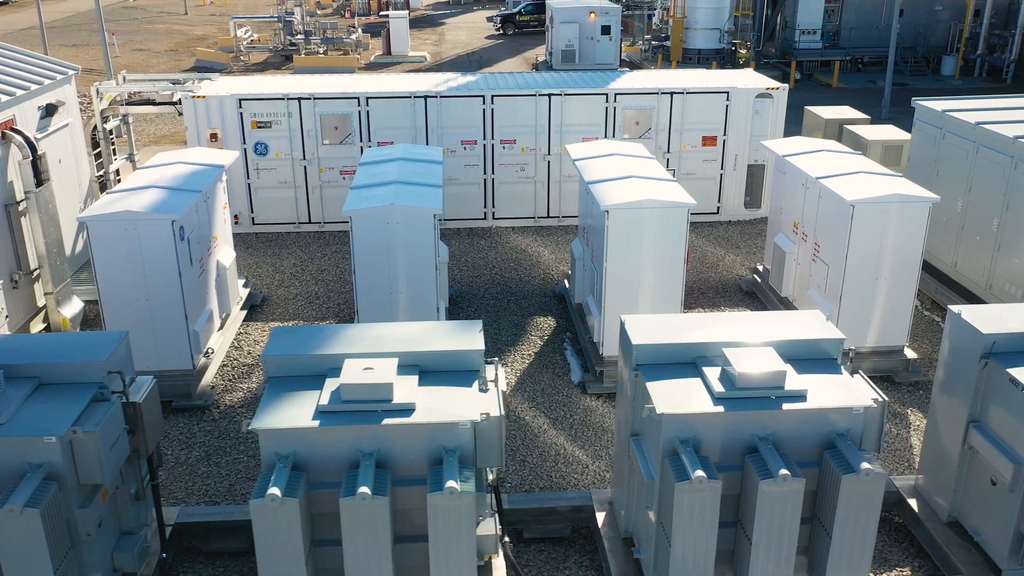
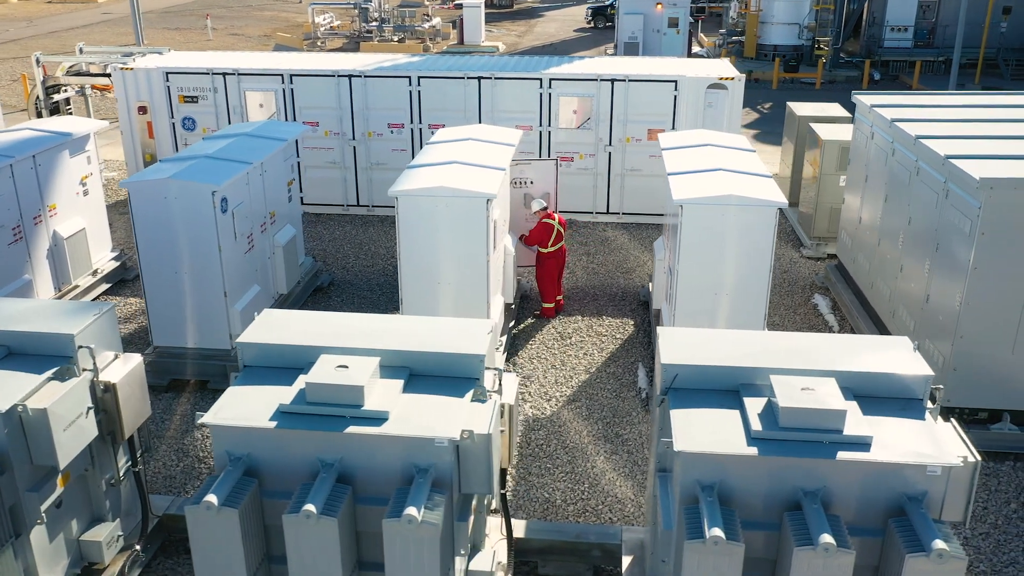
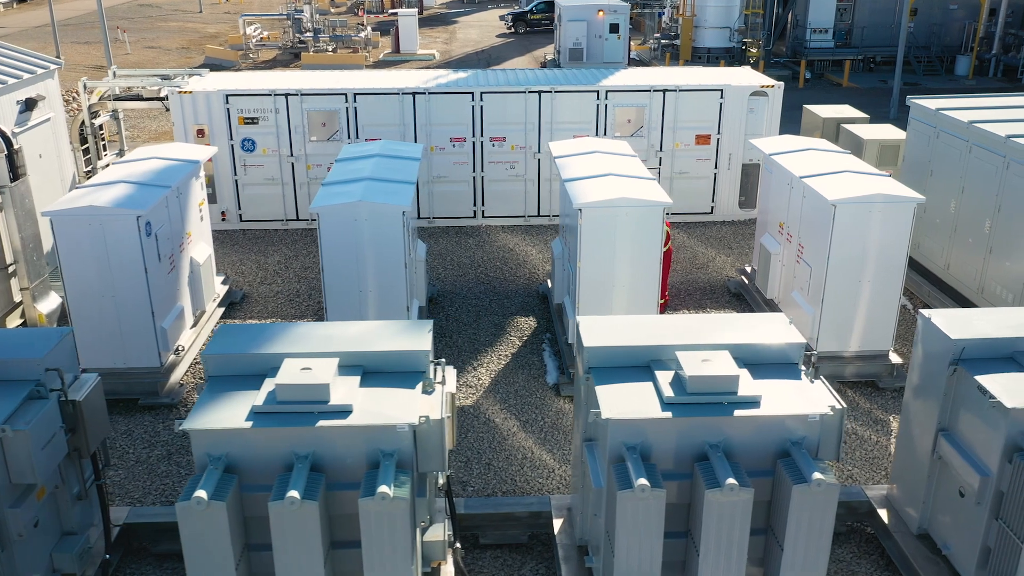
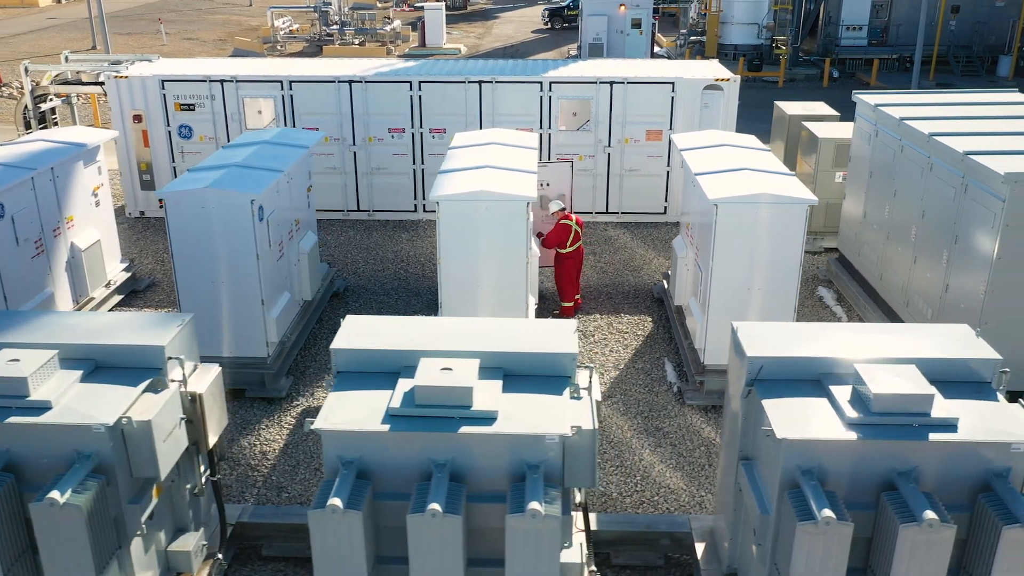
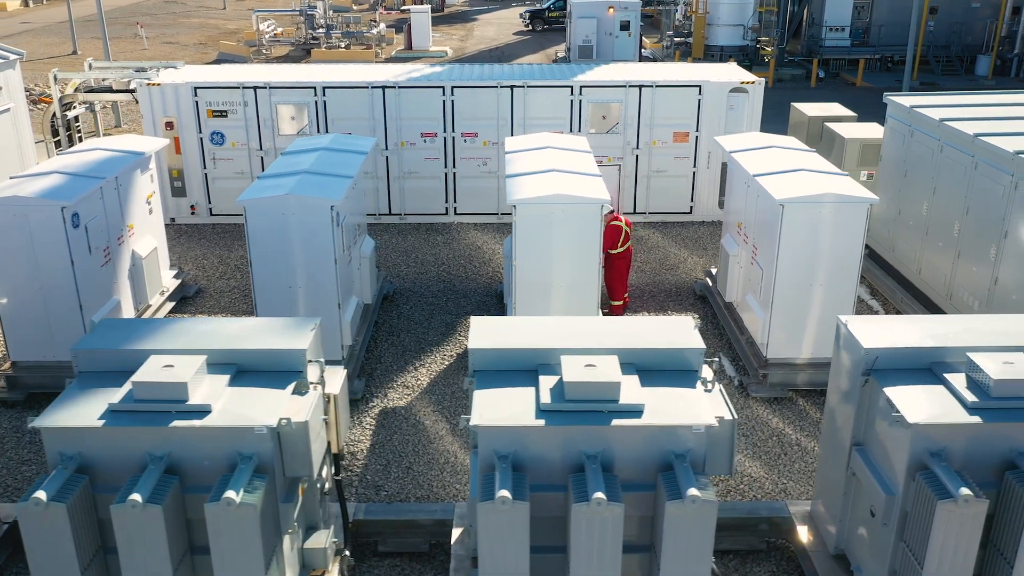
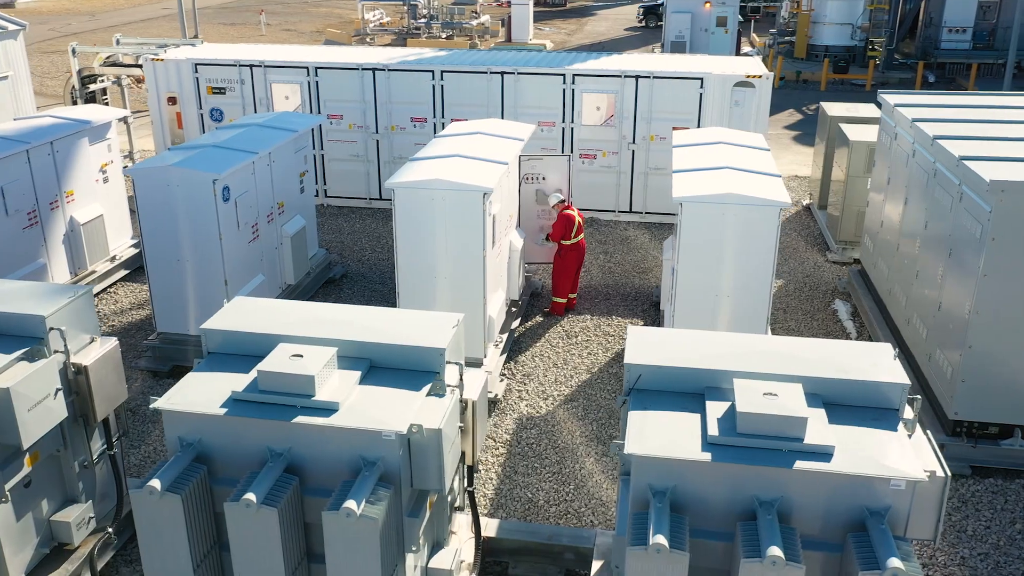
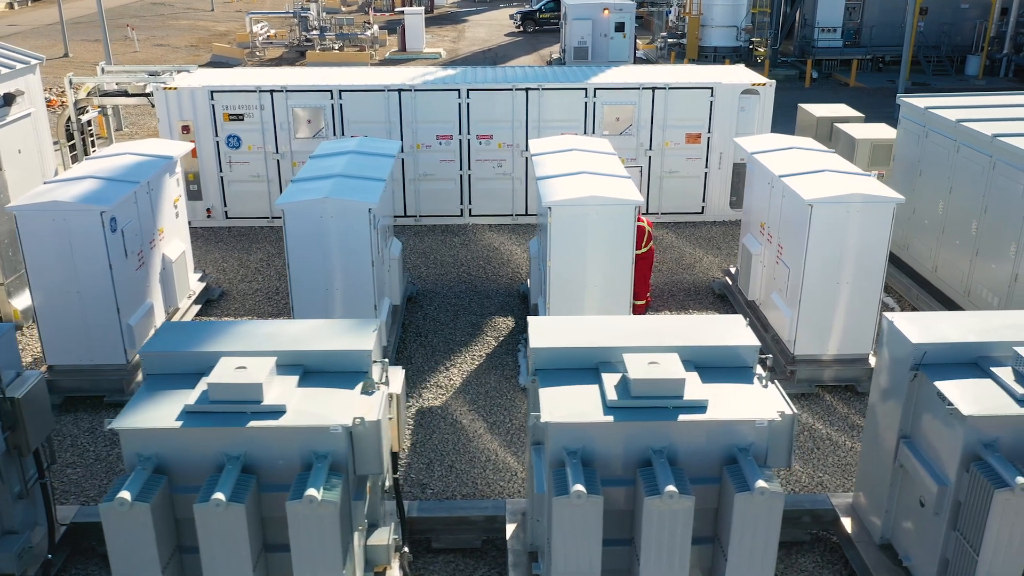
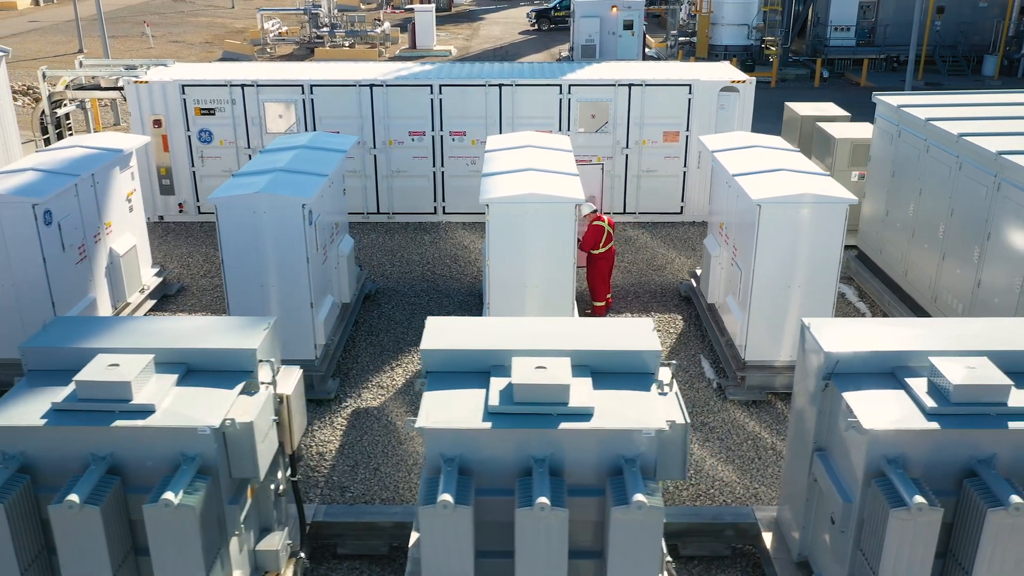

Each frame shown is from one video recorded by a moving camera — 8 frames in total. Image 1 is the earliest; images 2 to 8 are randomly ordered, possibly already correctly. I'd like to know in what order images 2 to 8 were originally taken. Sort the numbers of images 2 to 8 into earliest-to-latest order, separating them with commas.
3, 7, 5, 8, 4, 2, 6
